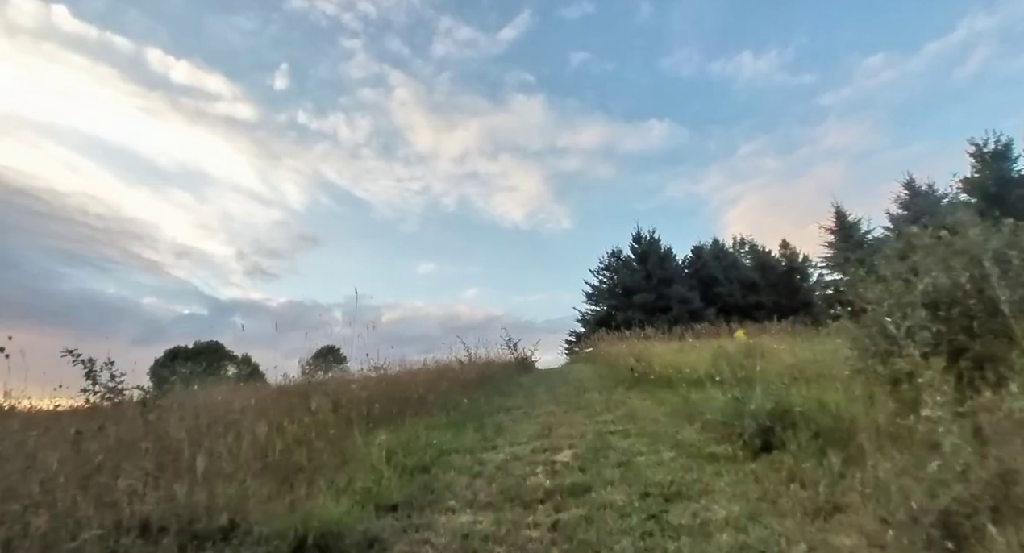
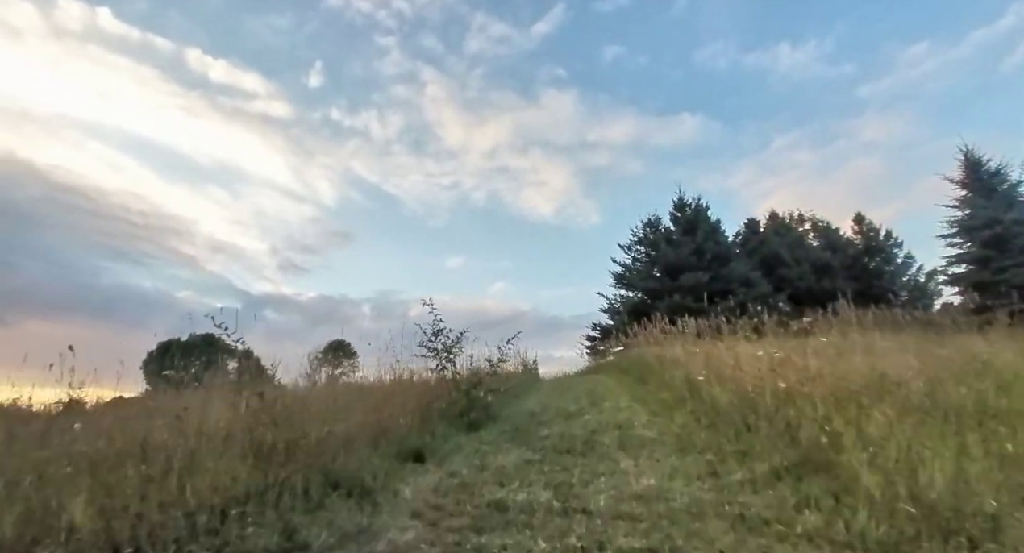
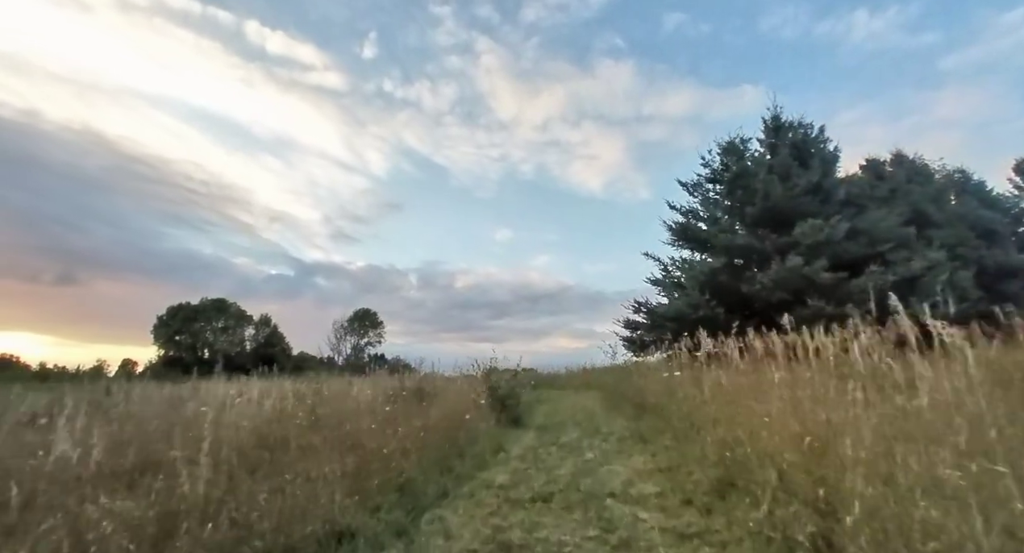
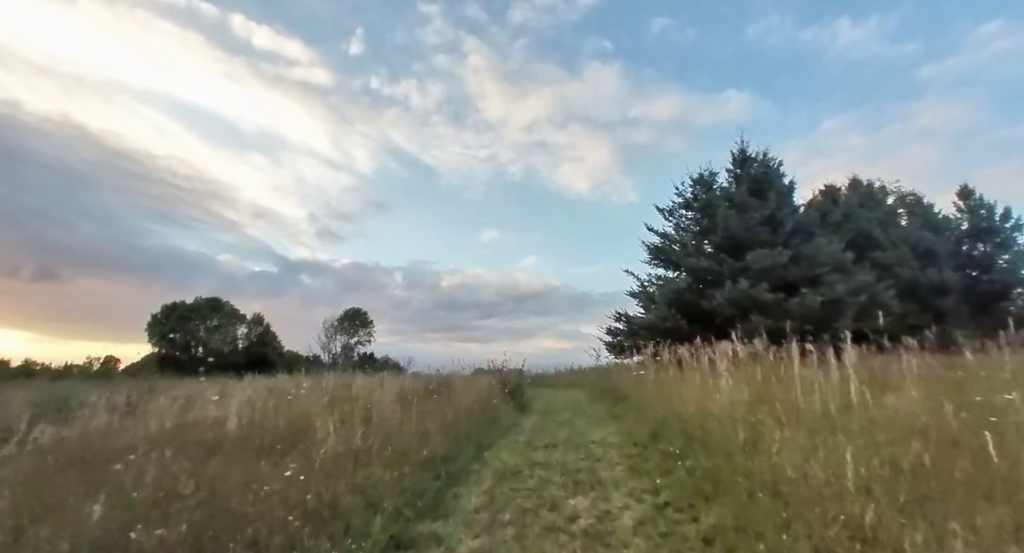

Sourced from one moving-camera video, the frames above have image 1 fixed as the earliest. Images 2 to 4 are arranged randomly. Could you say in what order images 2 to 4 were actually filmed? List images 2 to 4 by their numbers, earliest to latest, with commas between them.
2, 4, 3
